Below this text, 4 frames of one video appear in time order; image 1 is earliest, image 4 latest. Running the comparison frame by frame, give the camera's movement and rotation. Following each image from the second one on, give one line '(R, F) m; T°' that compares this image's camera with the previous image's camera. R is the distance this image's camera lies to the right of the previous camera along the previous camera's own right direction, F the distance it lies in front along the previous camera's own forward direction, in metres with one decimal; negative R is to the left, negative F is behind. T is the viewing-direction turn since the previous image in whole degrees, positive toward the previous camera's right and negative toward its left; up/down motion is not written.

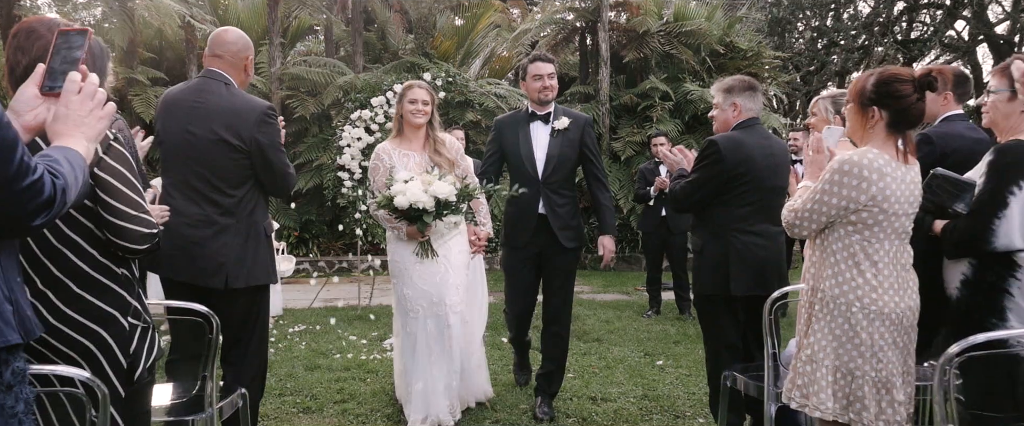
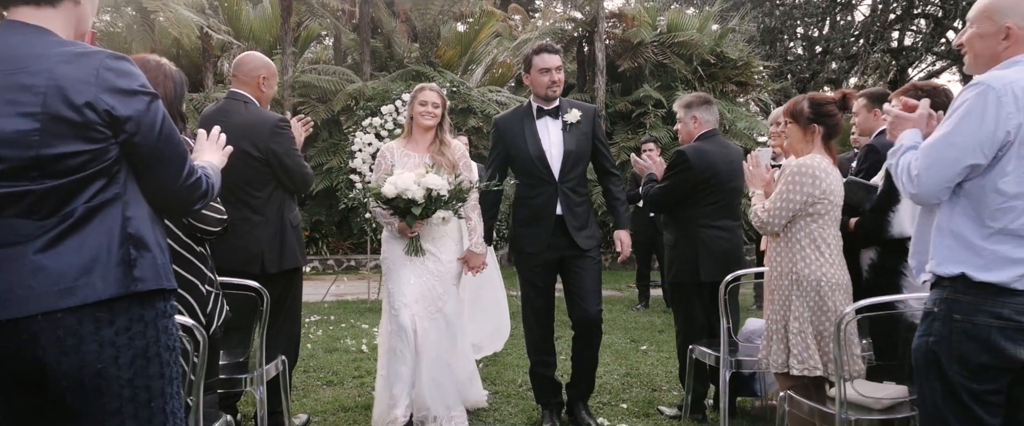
(0.0, -0.5) m; 0°
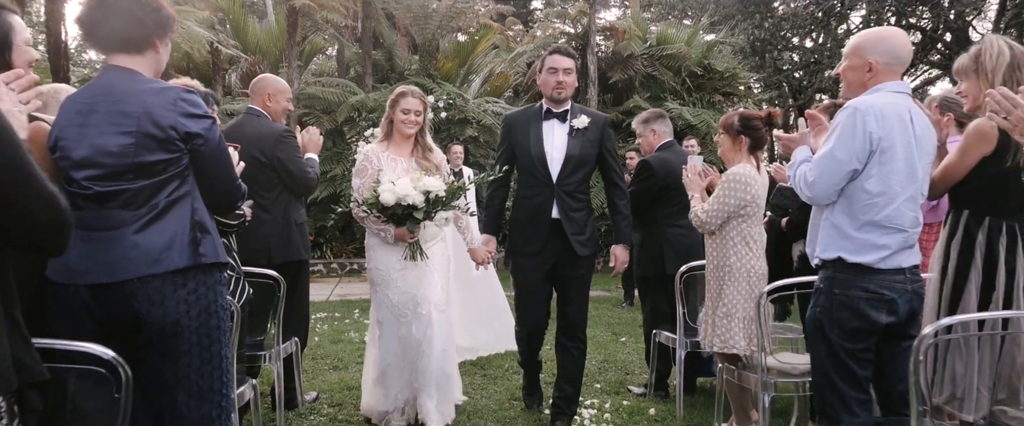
(+0.1, -0.5) m; 0°
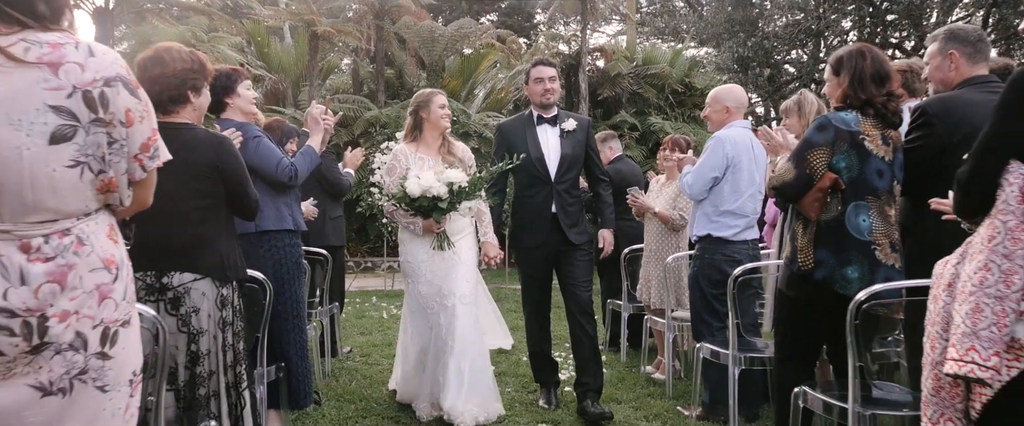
(+0.1, -1.1) m; -1°
